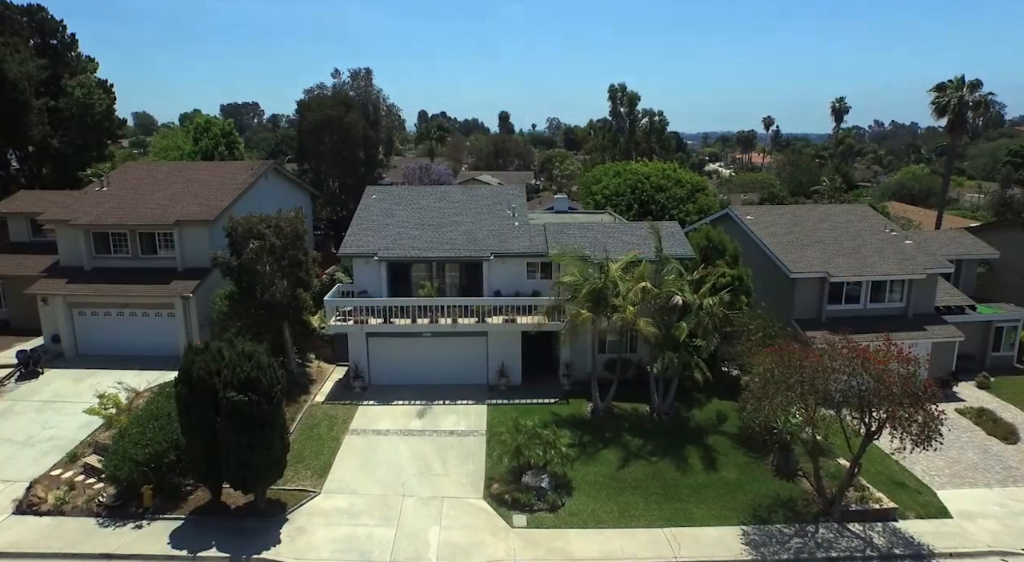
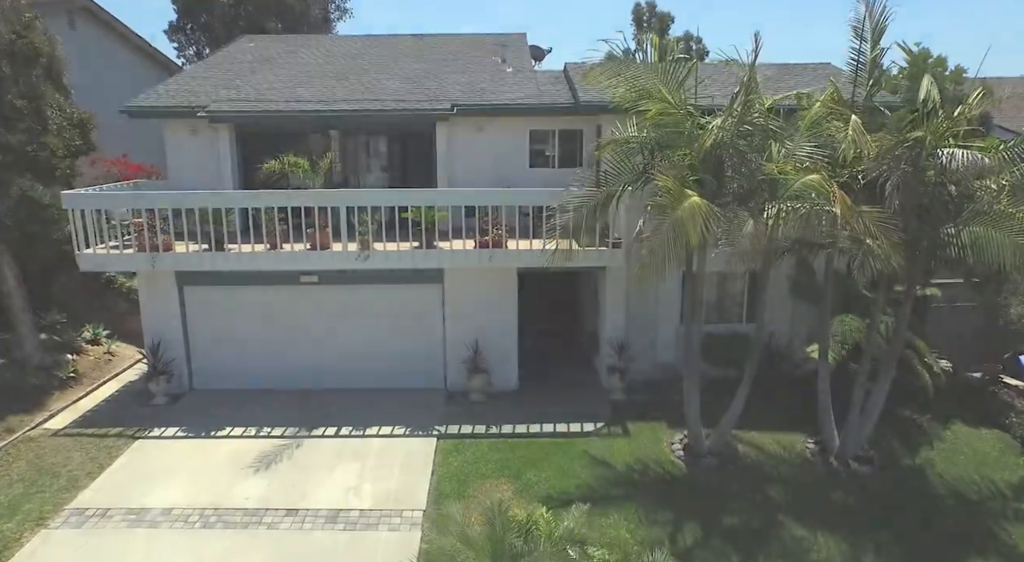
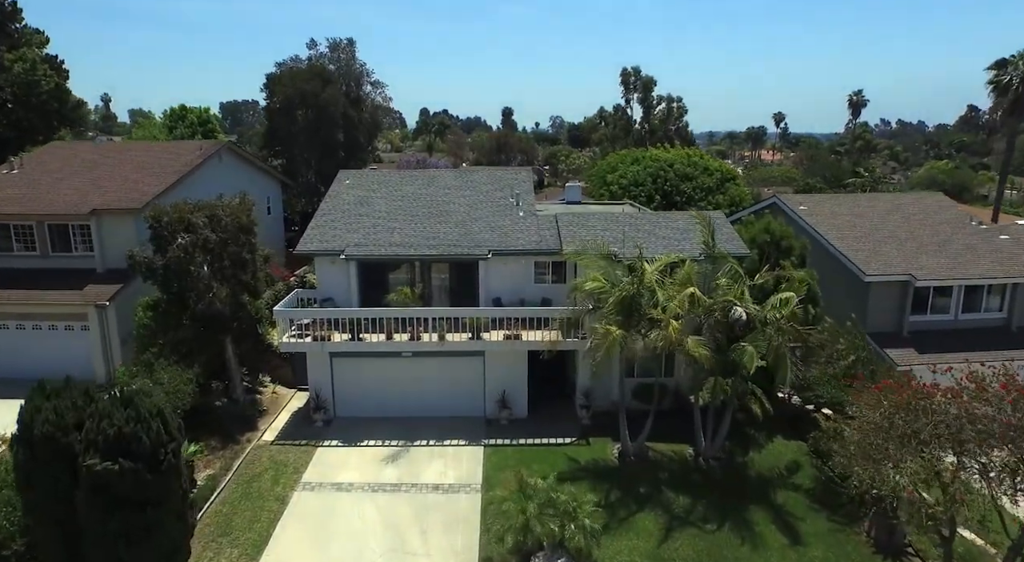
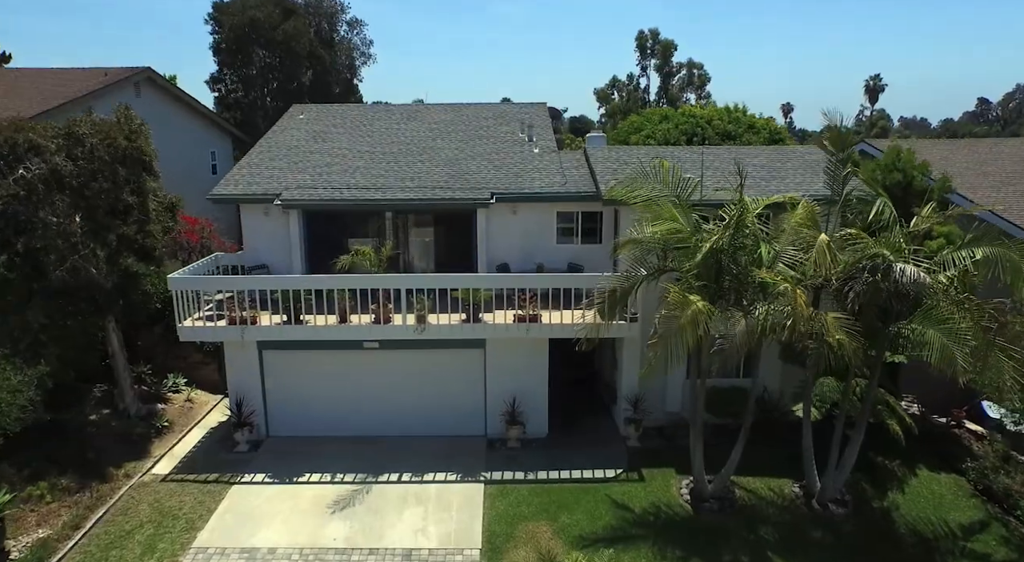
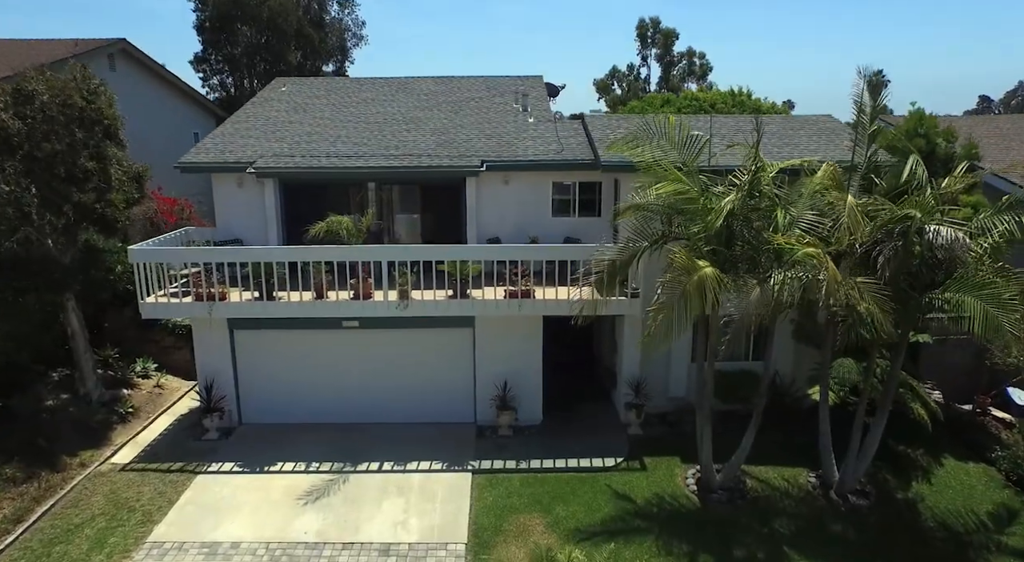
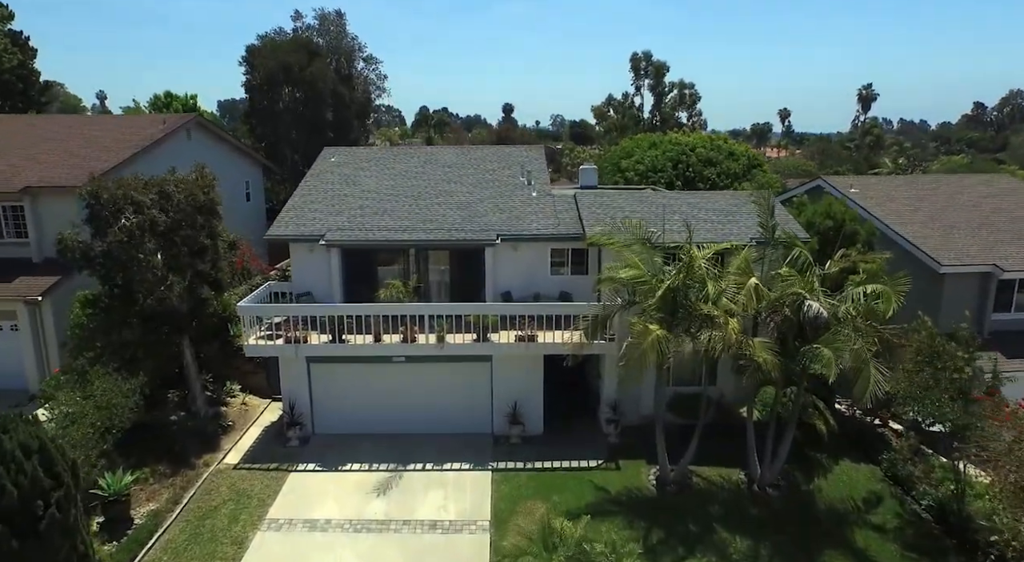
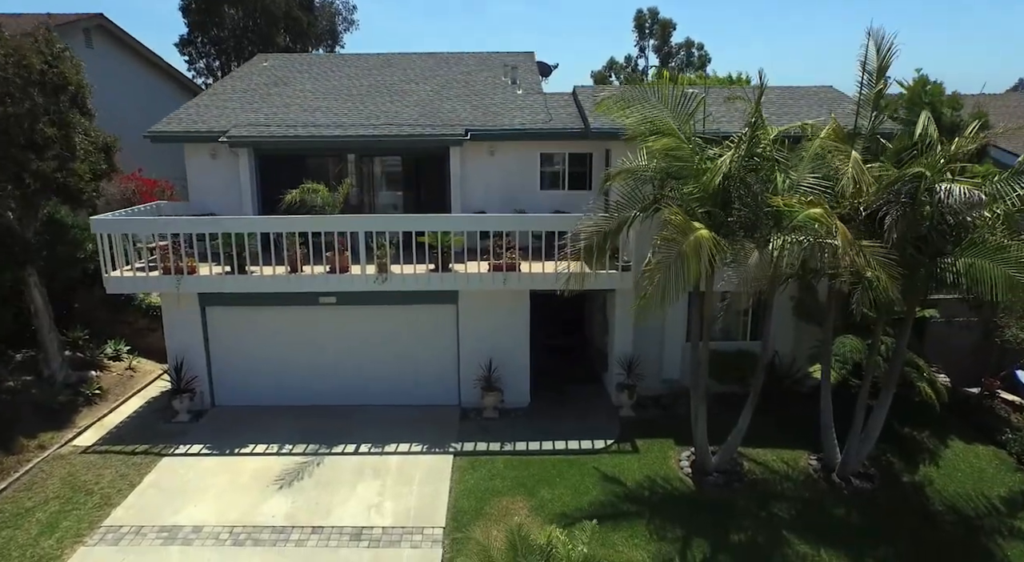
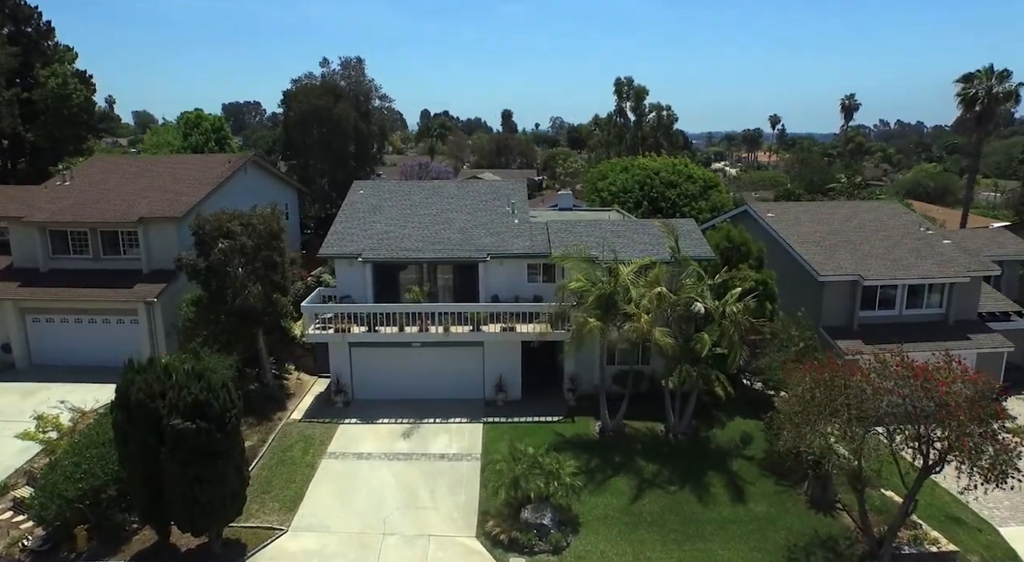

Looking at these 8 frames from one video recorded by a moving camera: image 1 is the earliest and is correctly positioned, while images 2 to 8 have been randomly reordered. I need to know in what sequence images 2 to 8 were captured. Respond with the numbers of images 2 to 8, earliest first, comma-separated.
8, 3, 6, 4, 5, 7, 2
